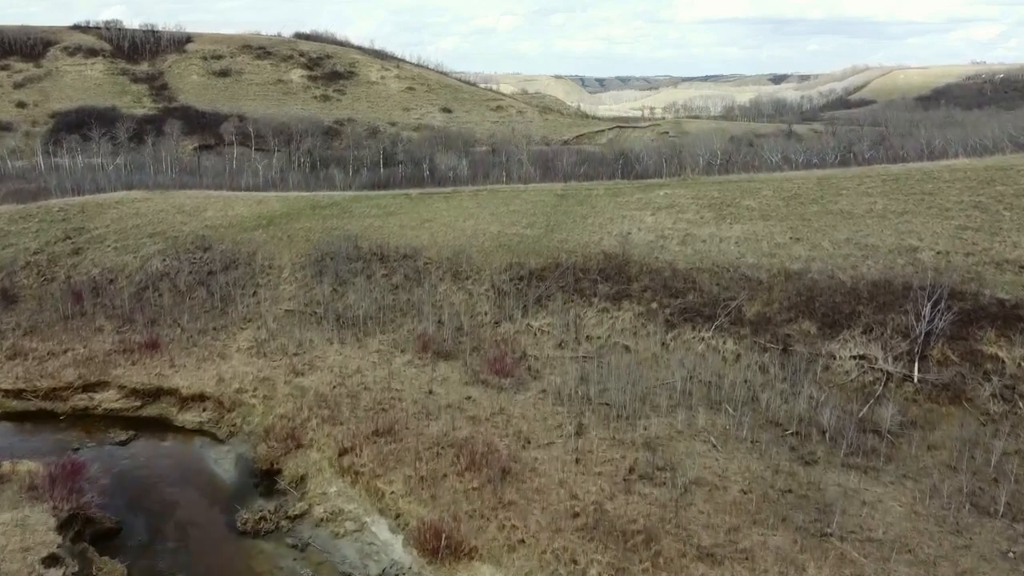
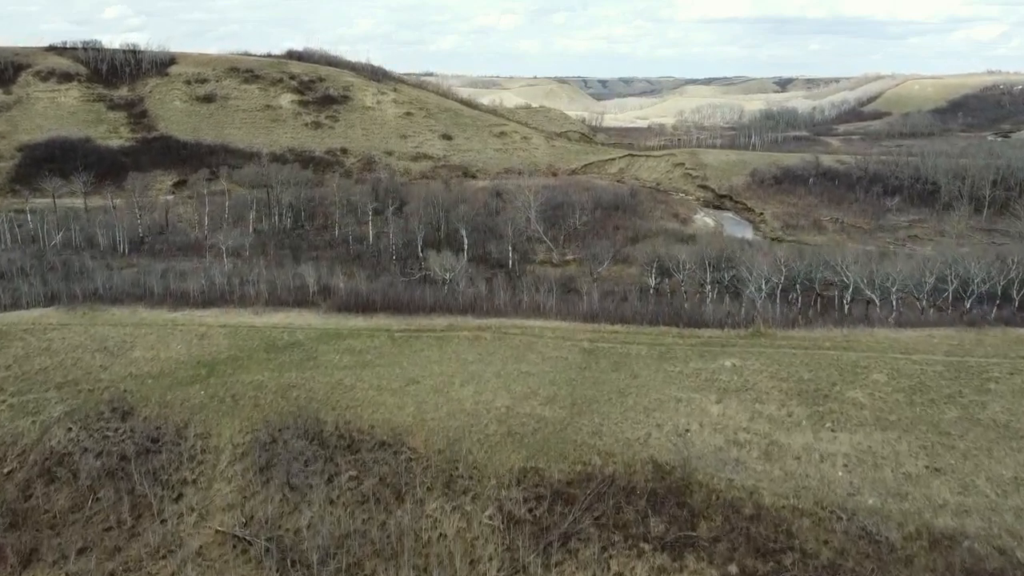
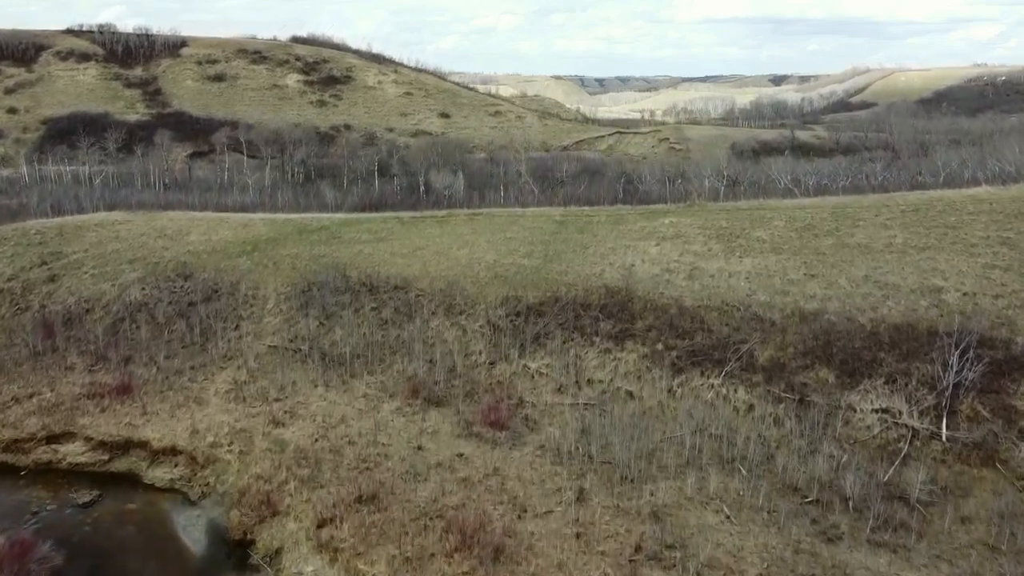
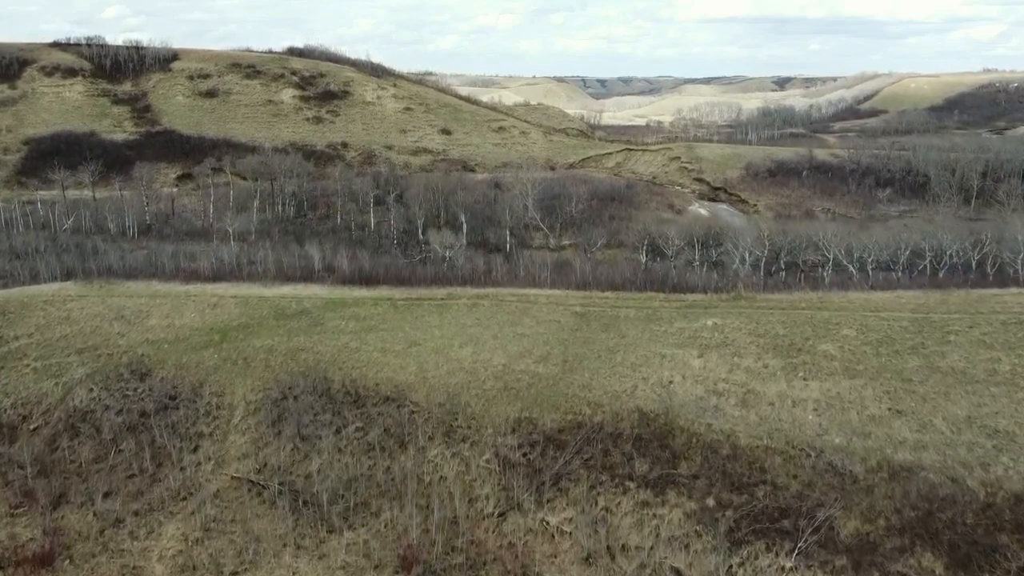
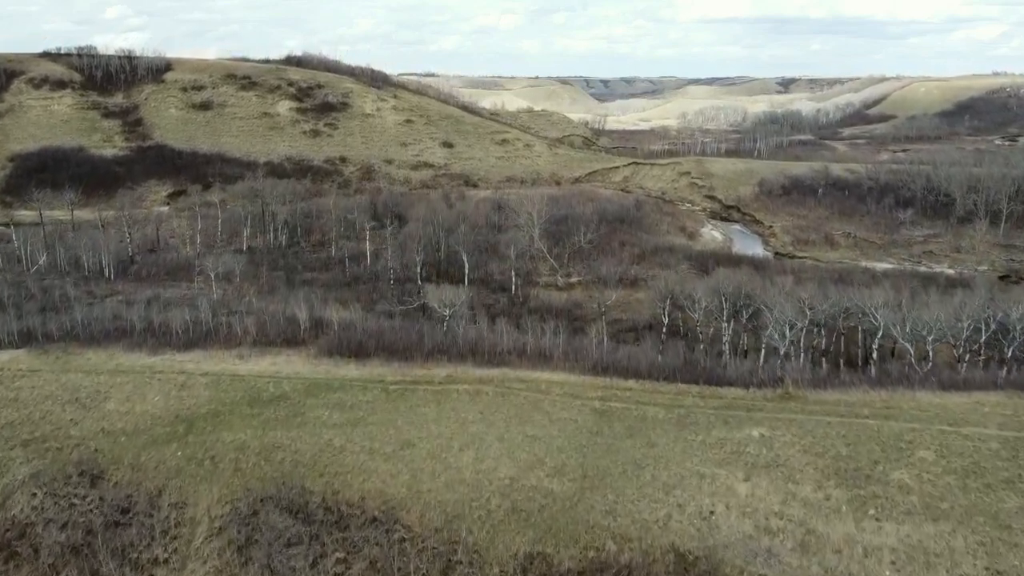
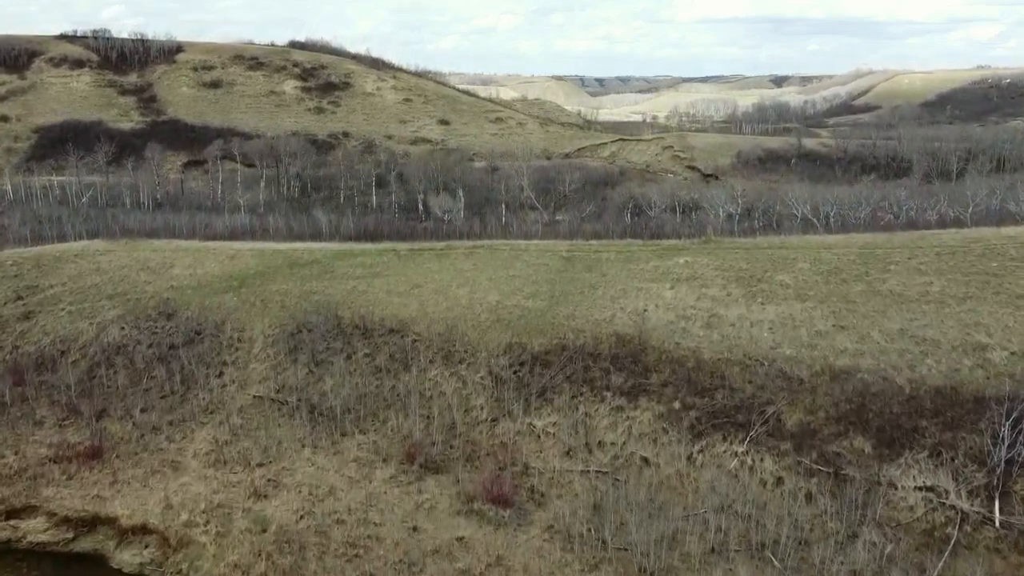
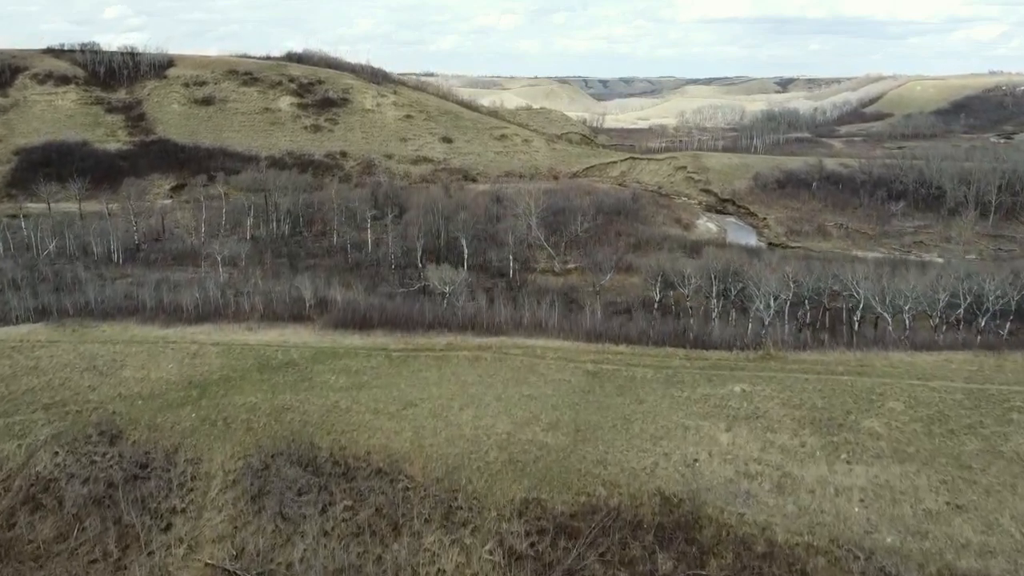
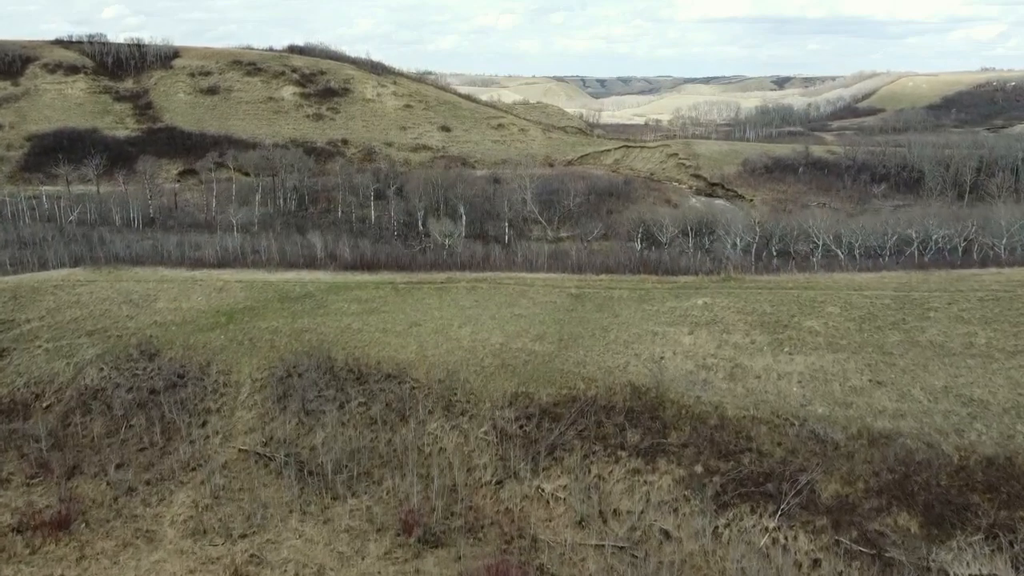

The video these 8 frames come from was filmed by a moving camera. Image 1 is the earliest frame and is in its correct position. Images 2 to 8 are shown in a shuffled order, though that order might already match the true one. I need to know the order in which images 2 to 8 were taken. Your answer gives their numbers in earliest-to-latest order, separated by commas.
3, 6, 8, 4, 2, 7, 5
